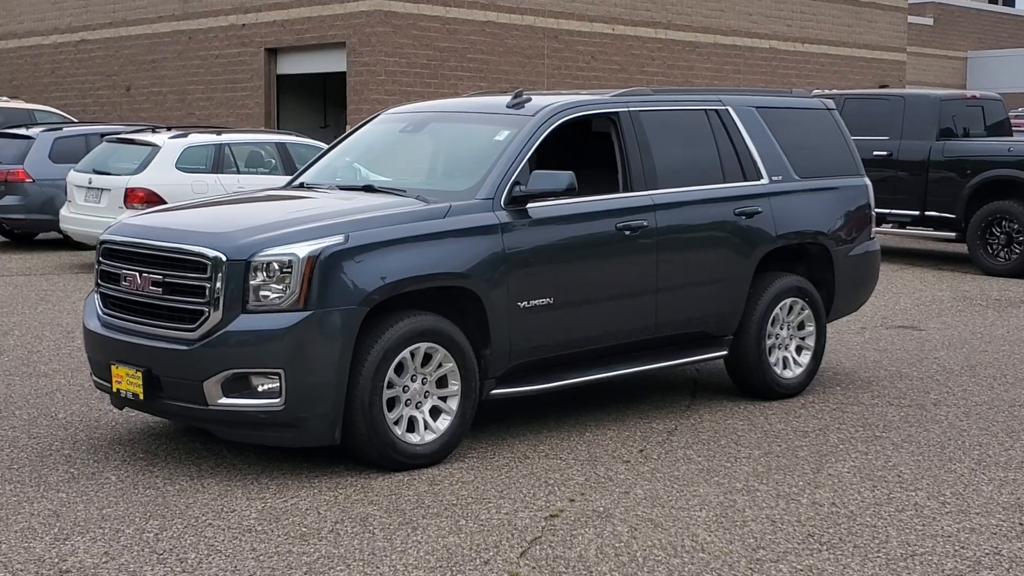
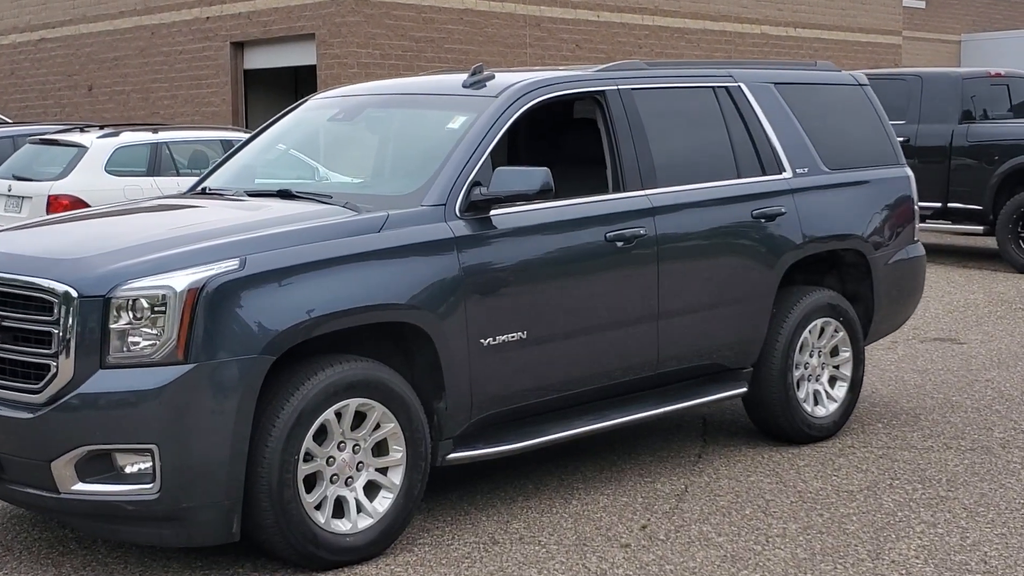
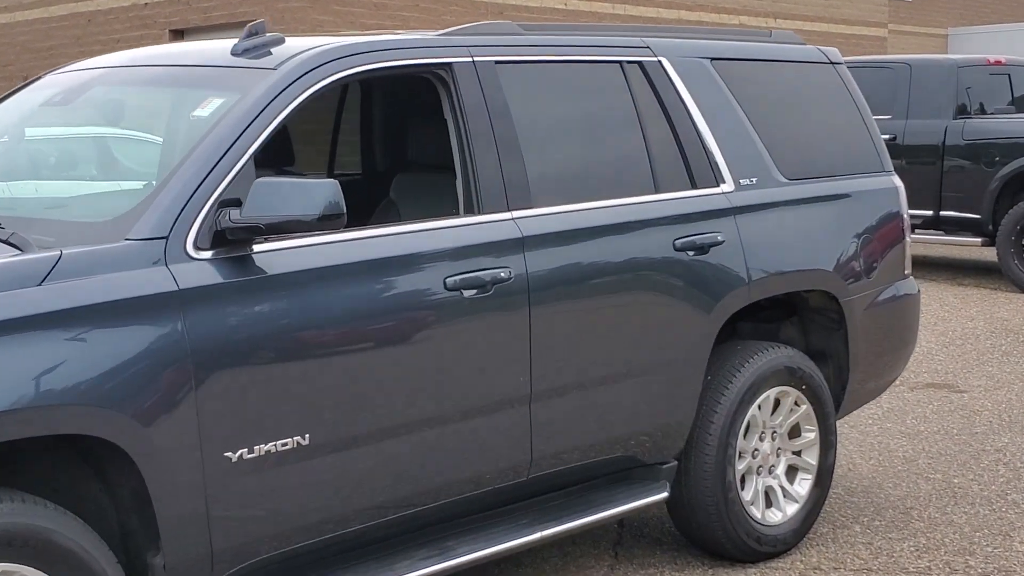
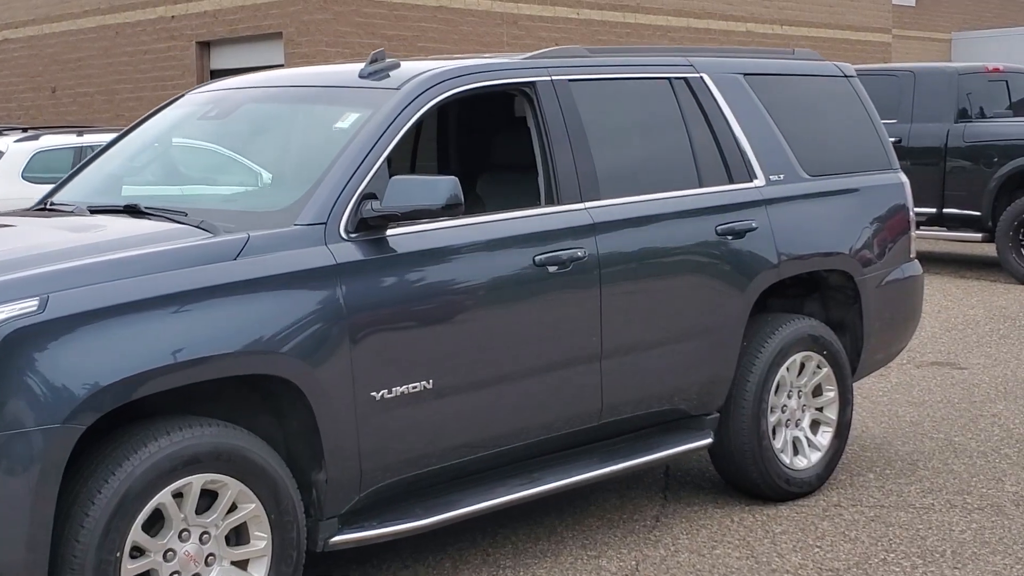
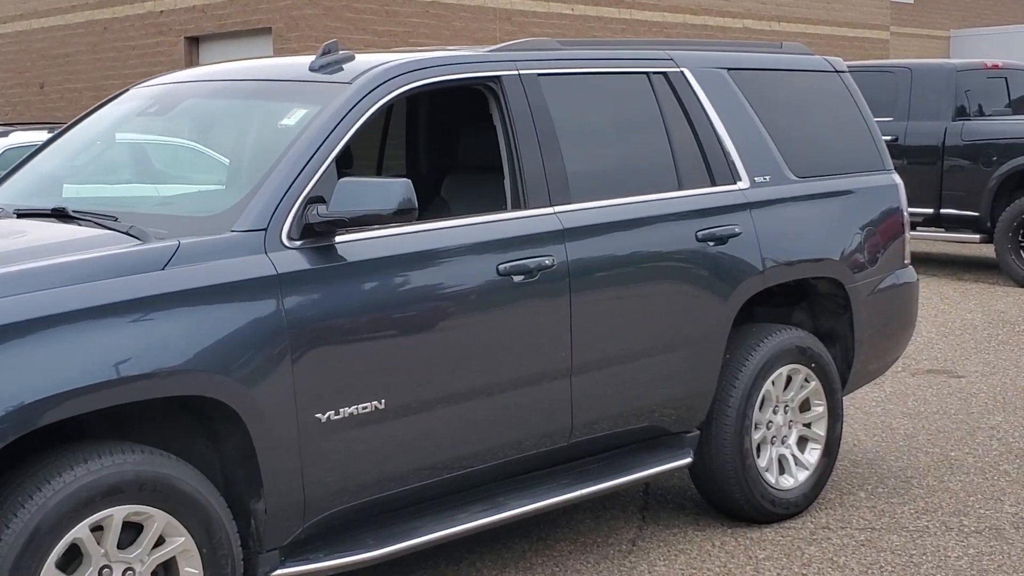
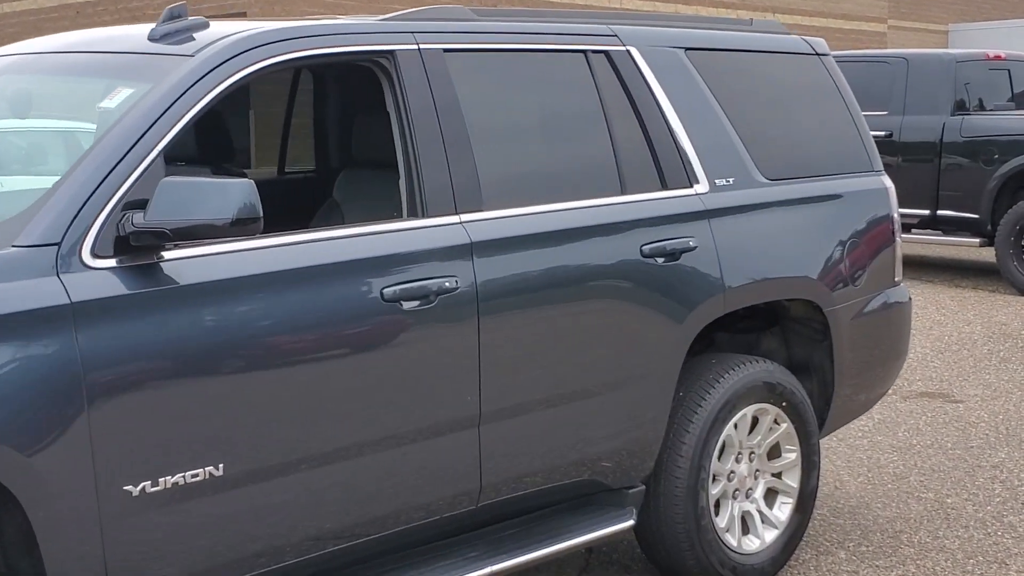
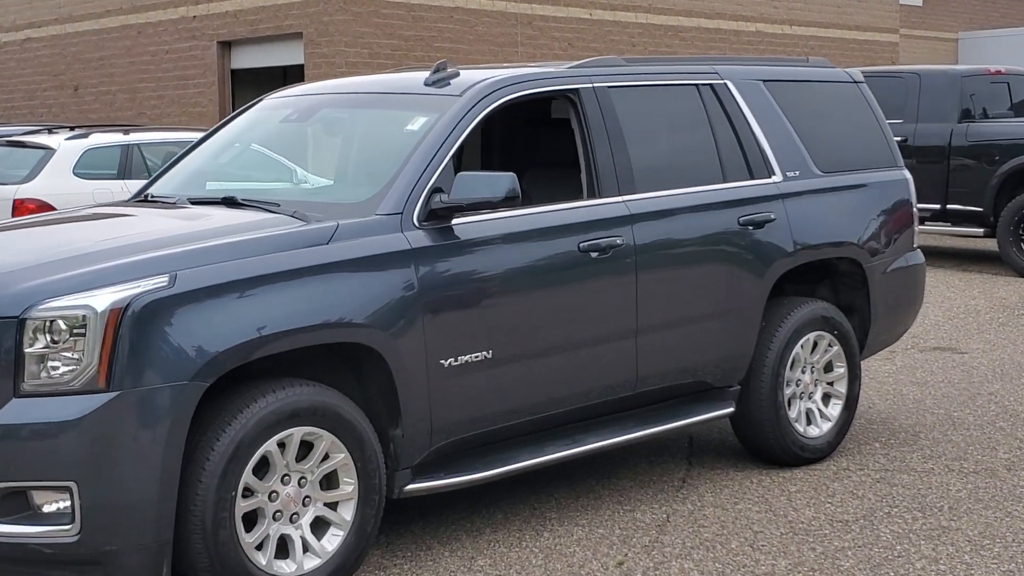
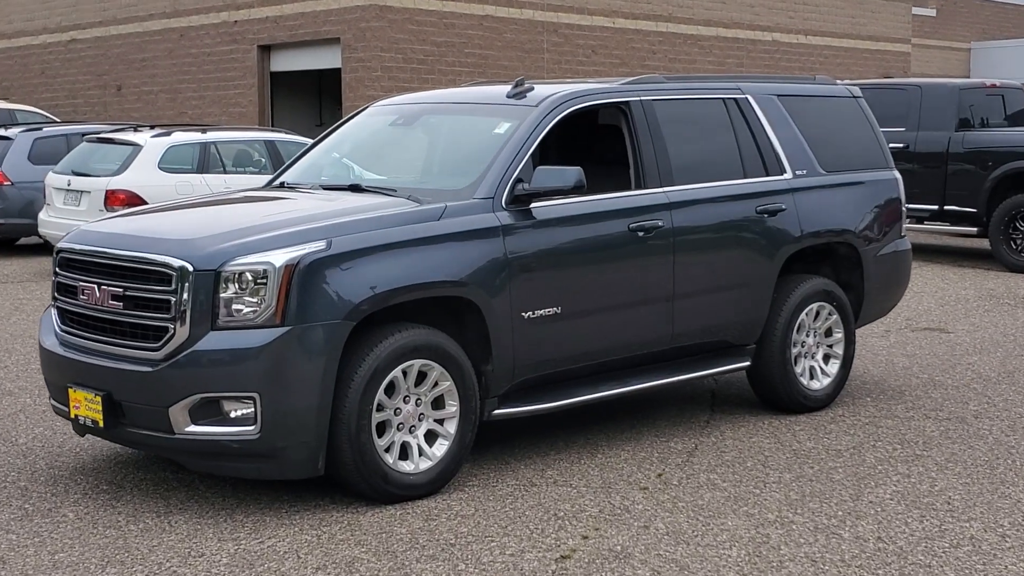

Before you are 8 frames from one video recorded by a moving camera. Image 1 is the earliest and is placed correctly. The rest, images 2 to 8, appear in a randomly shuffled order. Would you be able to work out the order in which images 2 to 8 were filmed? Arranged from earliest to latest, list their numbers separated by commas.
8, 2, 7, 4, 5, 3, 6
